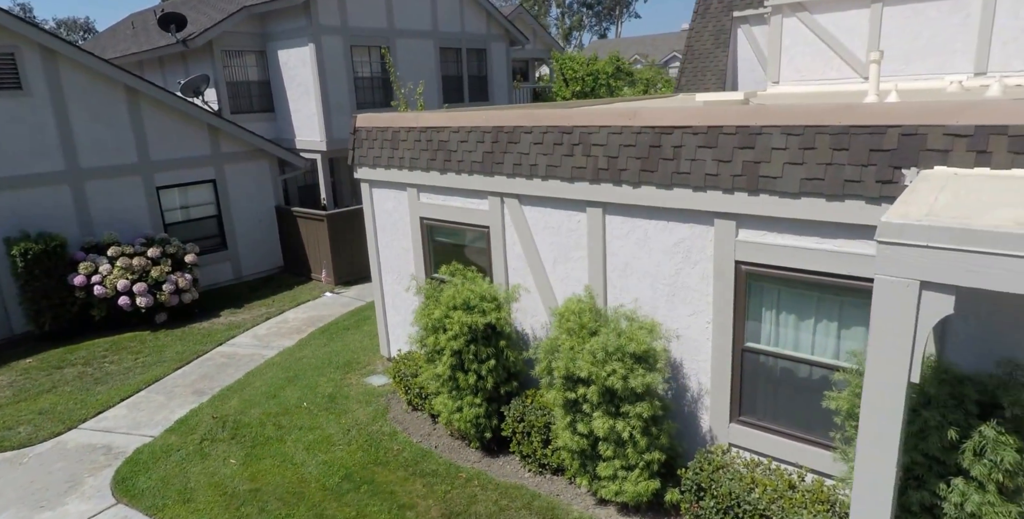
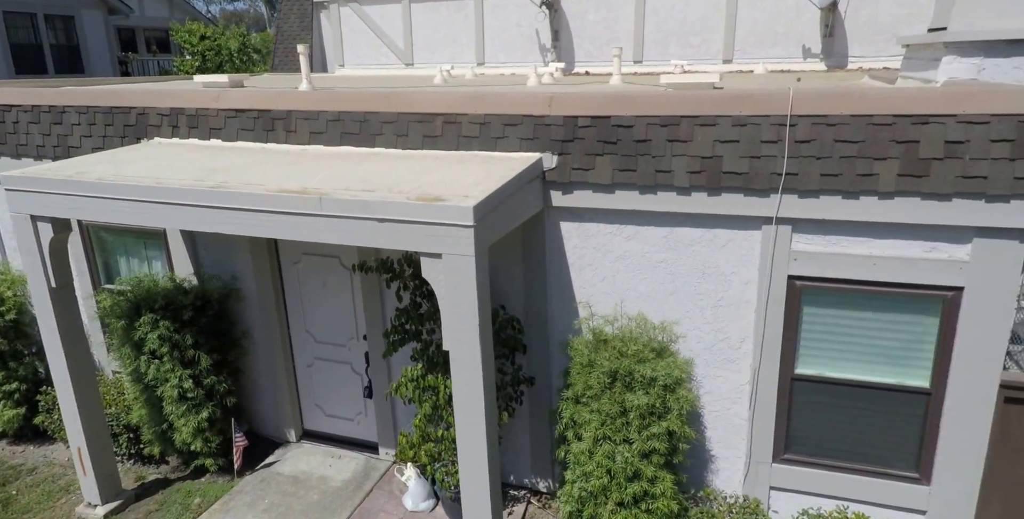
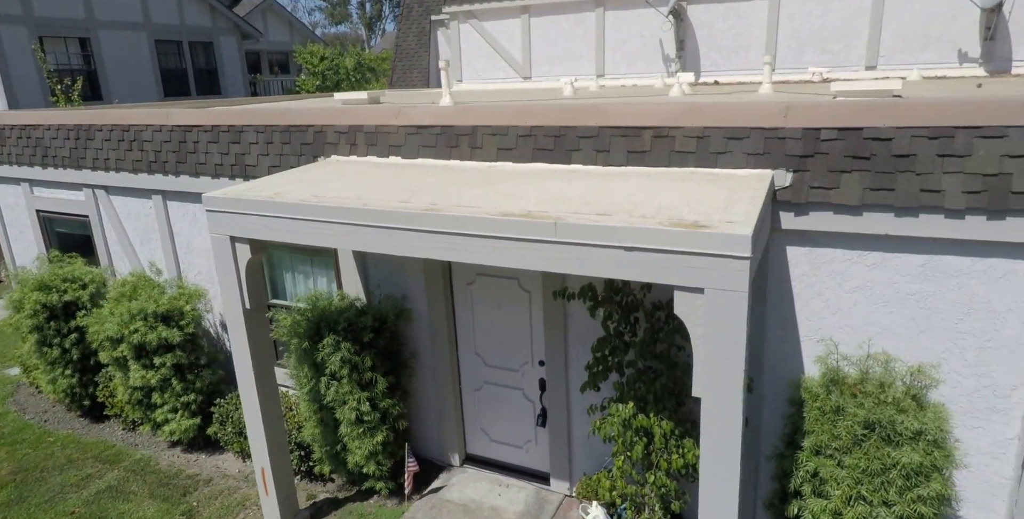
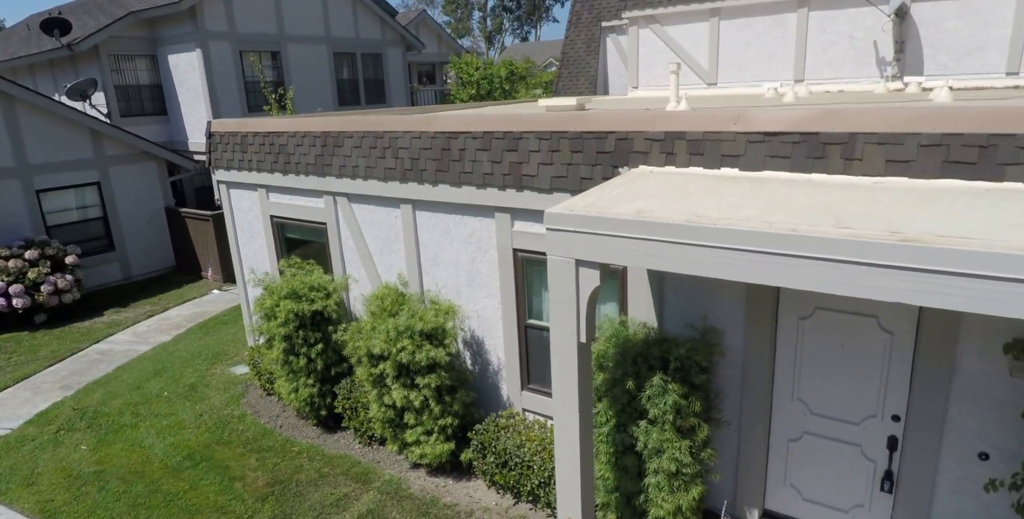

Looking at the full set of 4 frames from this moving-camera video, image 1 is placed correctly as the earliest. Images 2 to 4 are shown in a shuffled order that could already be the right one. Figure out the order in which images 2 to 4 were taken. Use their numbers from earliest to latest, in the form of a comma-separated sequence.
4, 3, 2
